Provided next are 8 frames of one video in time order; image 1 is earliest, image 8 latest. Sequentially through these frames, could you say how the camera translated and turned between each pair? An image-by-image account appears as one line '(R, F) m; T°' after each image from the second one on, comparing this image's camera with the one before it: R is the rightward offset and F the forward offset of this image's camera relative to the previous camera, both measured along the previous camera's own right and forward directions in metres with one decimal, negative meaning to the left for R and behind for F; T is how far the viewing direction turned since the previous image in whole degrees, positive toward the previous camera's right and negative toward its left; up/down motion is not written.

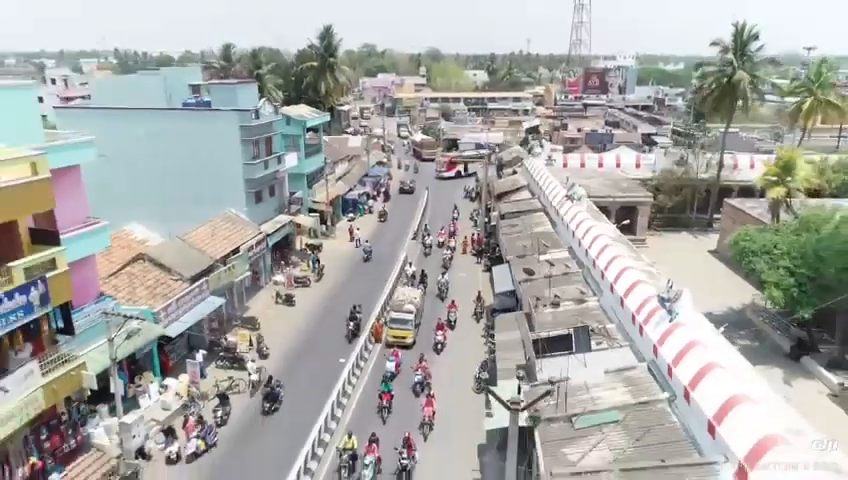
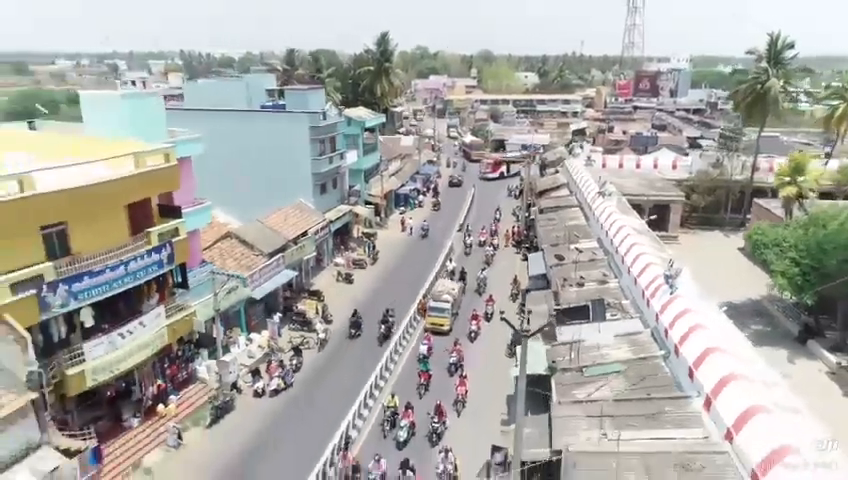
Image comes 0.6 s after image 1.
(+0.2, -3.3) m; -5°
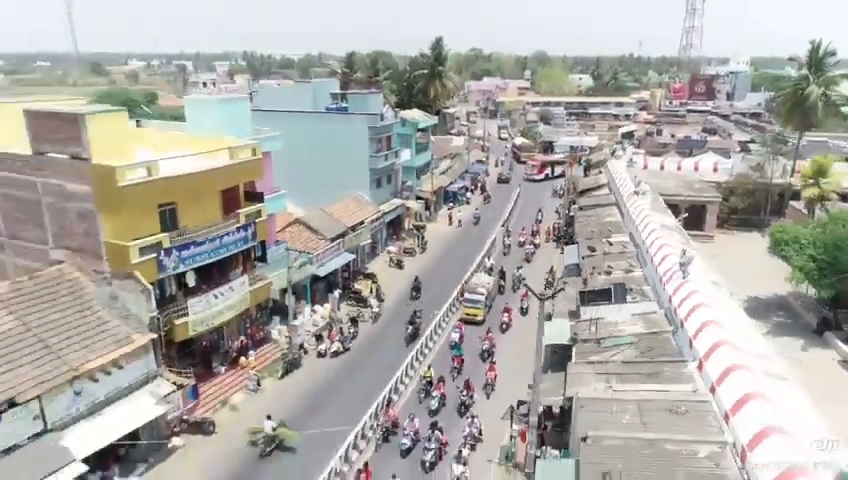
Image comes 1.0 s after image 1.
(+0.3, -2.9) m; -5°
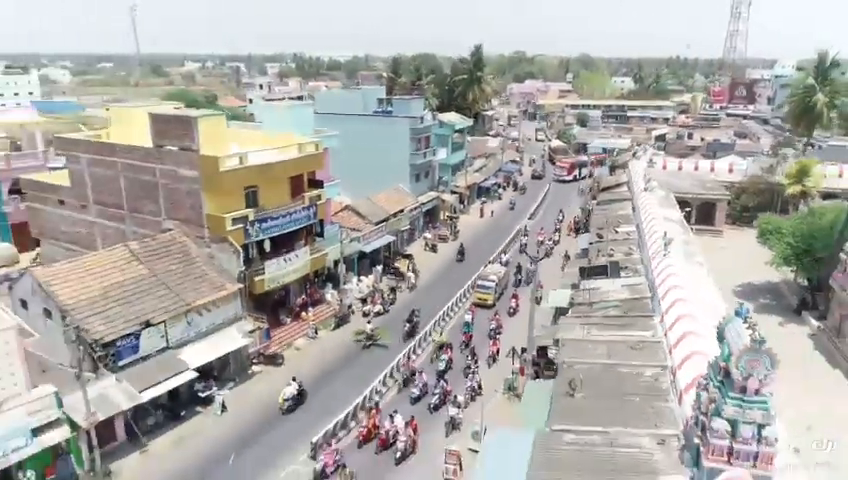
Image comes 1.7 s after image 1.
(+0.6, -4.7) m; -4°
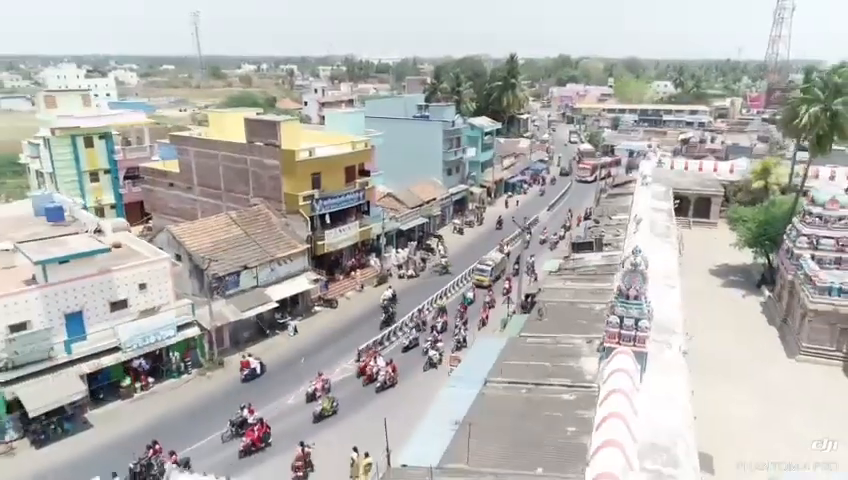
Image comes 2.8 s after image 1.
(+1.2, -7.2) m; -4°
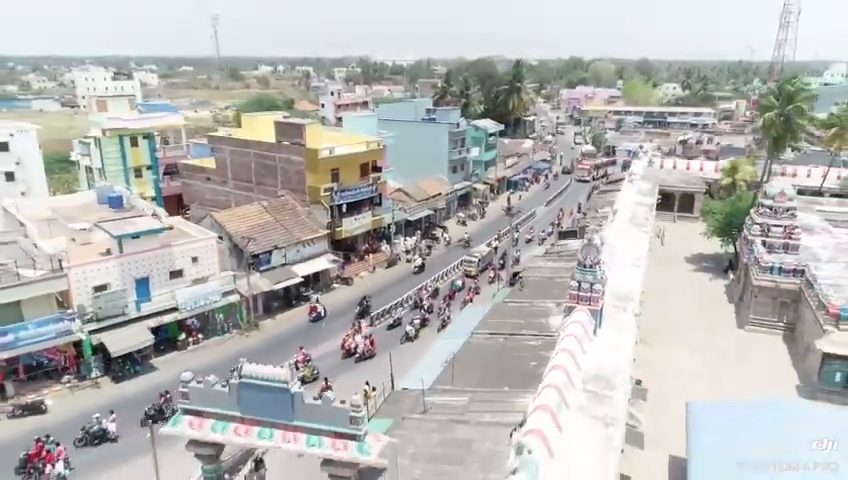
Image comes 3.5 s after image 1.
(+0.6, -4.7) m; -1°
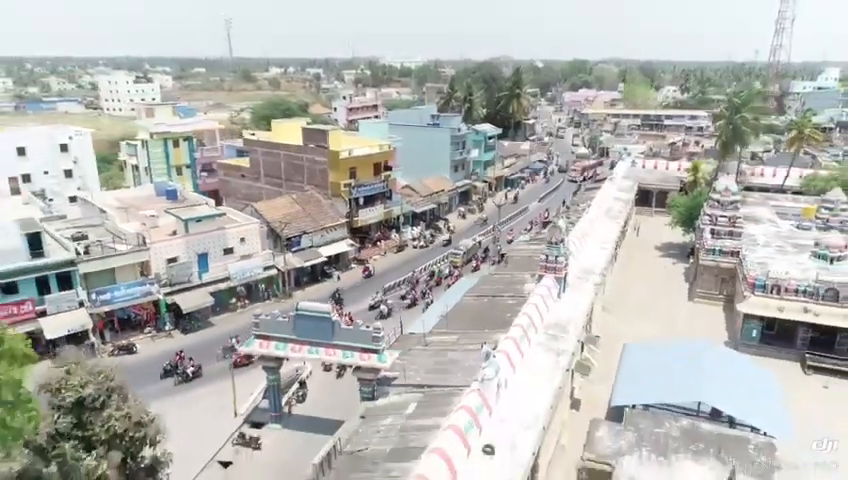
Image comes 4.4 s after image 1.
(+0.3, -6.5) m; -1°
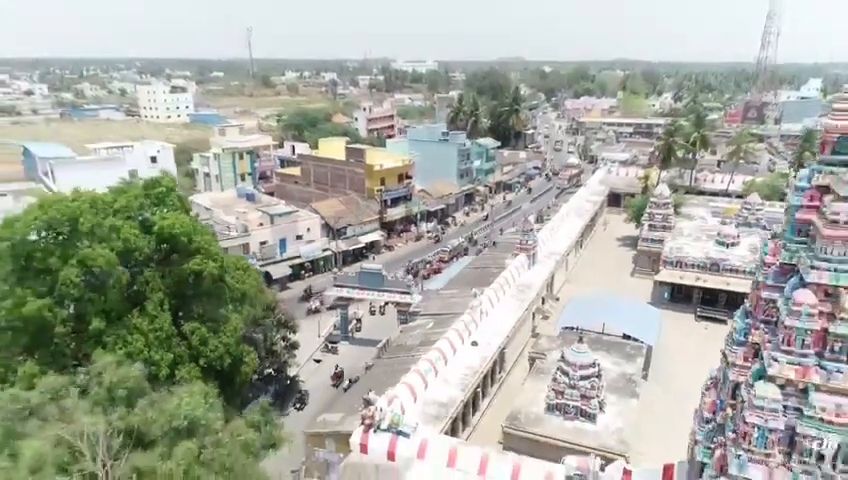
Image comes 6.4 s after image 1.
(-0.2, -13.7) m; -1°
